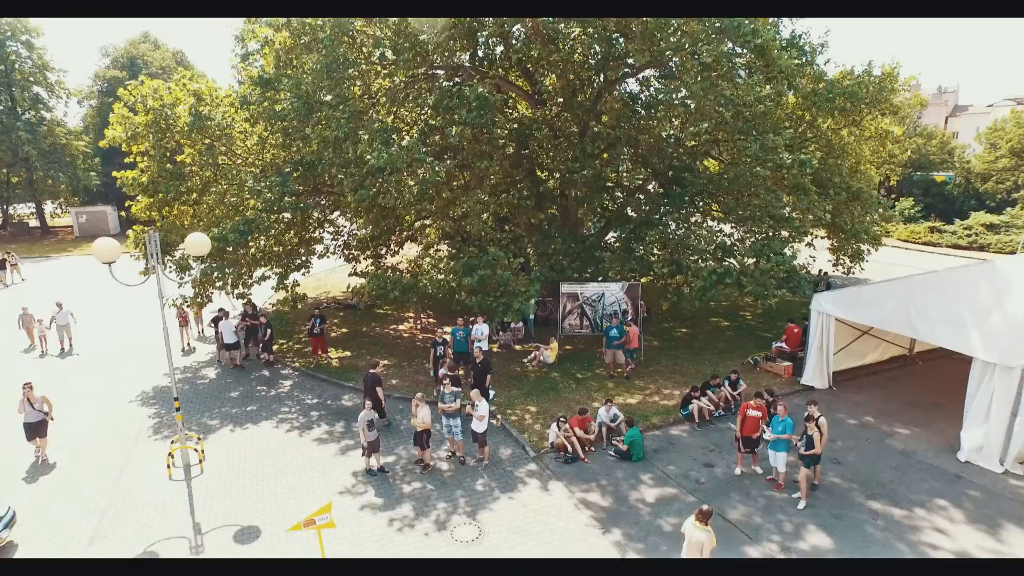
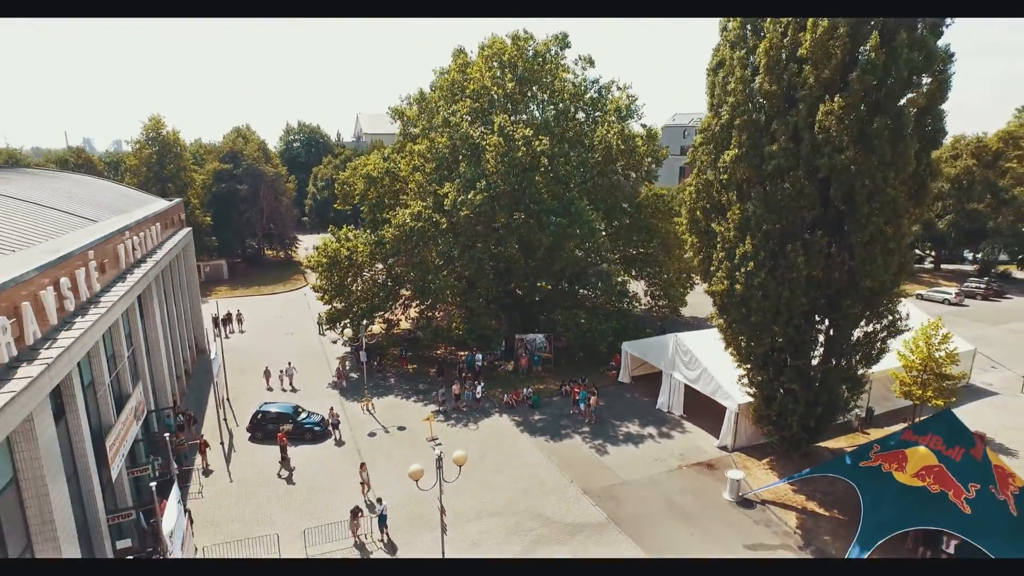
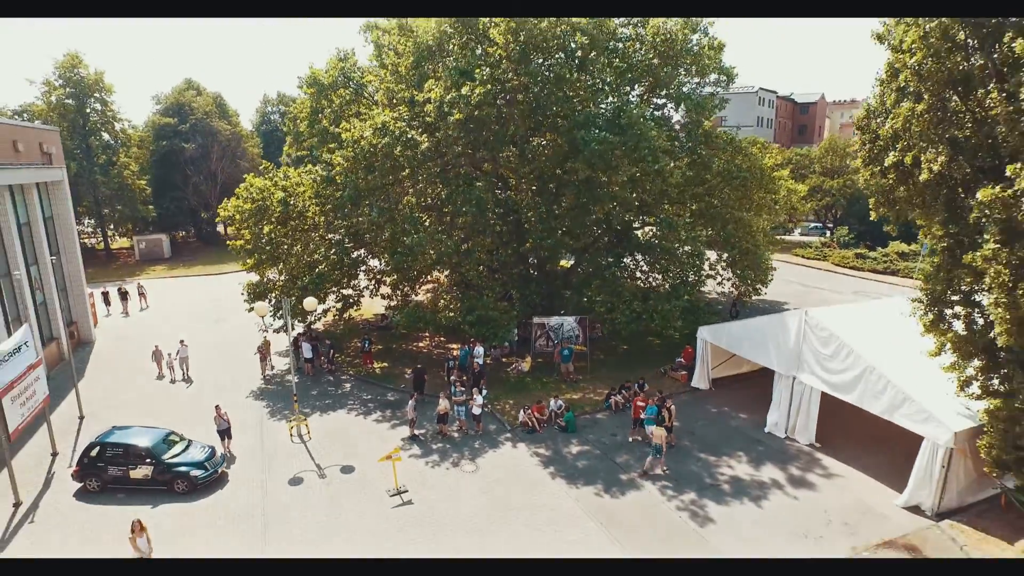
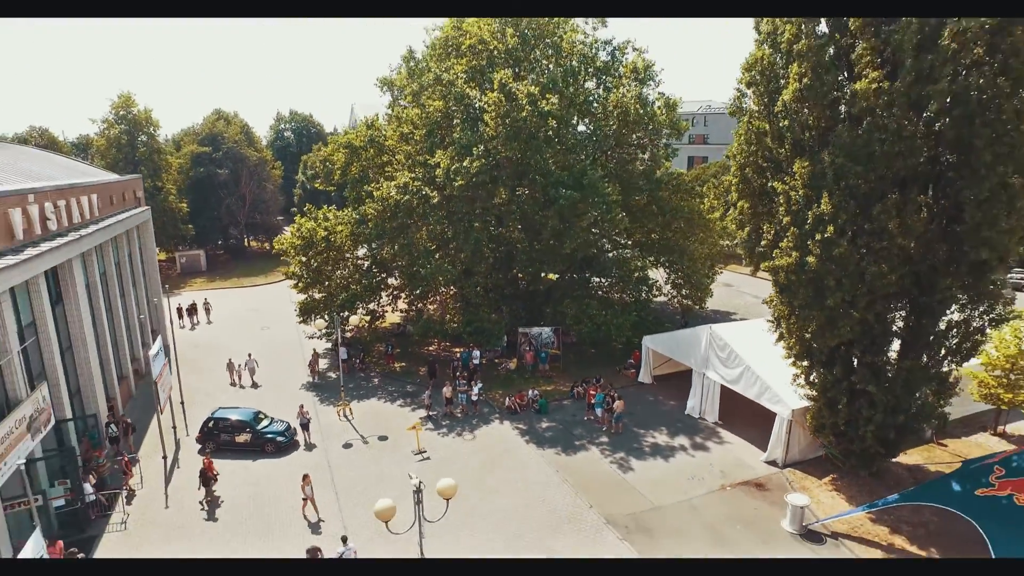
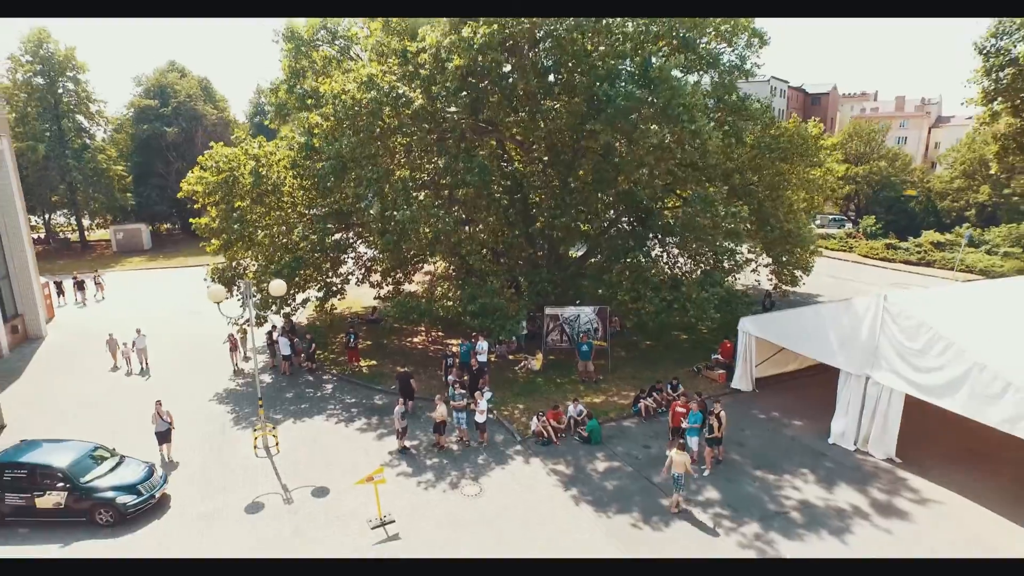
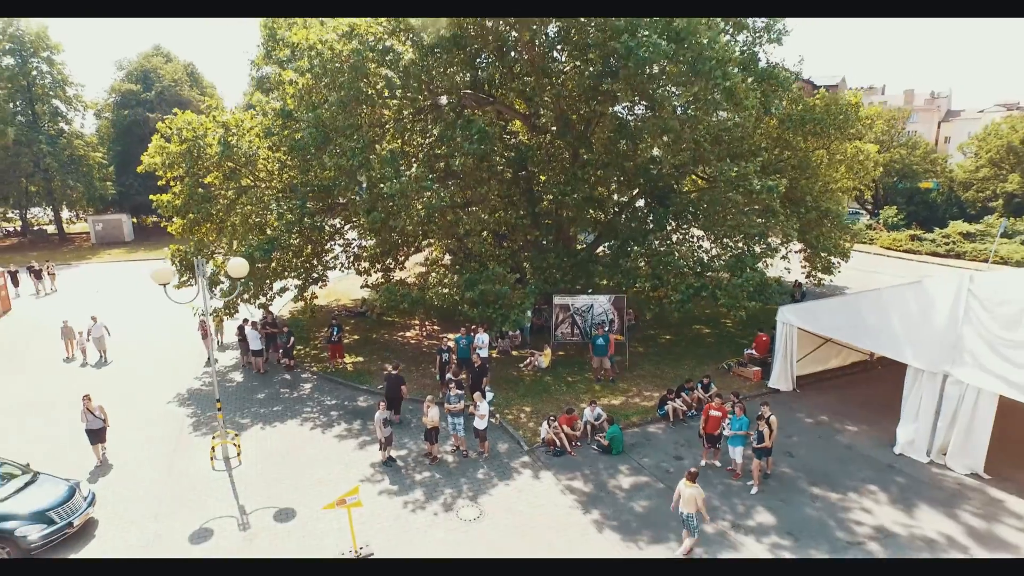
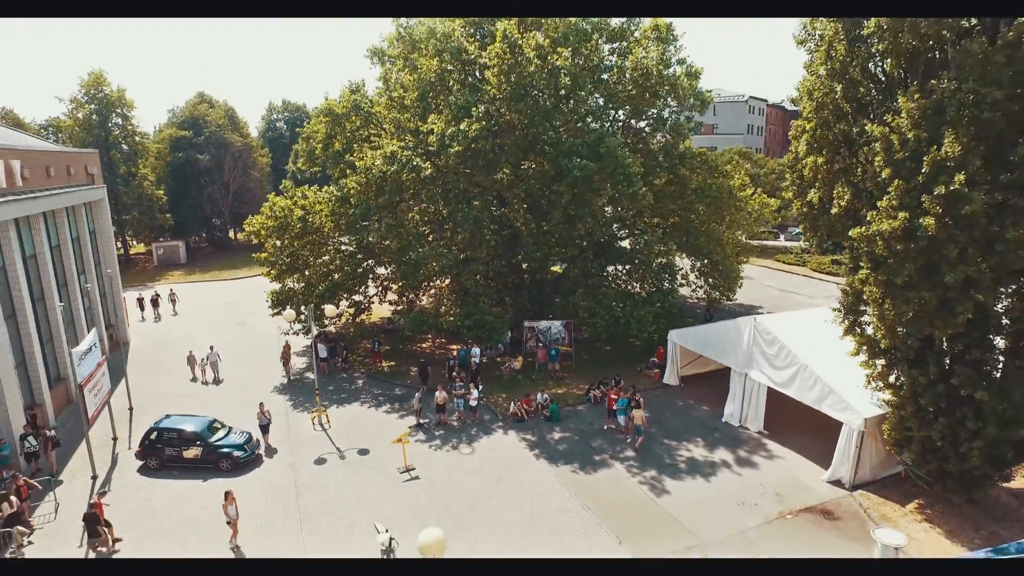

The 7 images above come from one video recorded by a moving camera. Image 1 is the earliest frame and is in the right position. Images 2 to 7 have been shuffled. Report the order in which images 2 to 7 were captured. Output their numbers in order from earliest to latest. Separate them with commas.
6, 5, 3, 7, 4, 2
